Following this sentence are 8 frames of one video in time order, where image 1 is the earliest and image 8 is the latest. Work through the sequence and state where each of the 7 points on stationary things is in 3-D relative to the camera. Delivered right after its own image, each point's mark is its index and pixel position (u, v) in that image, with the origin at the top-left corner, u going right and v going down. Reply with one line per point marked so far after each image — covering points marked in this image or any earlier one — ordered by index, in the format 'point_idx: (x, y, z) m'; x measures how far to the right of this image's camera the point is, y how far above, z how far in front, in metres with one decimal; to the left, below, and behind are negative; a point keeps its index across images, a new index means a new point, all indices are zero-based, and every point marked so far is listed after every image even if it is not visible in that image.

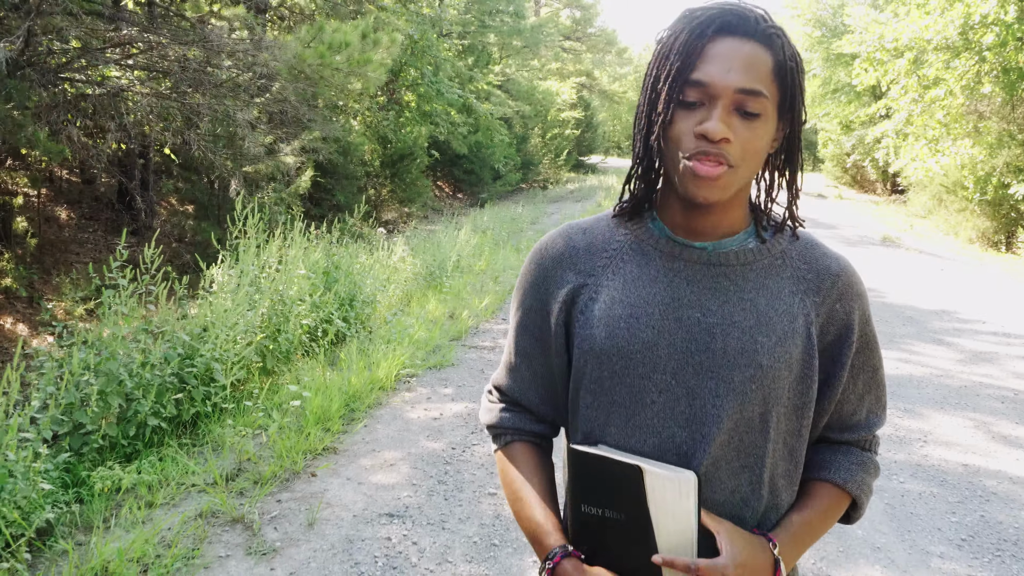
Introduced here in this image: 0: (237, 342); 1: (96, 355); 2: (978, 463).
0: (-1.3, -0.3, +4.5) m
1: (-1.7, -0.3, +3.8) m
2: (+2.0, -0.7, +3.9) m
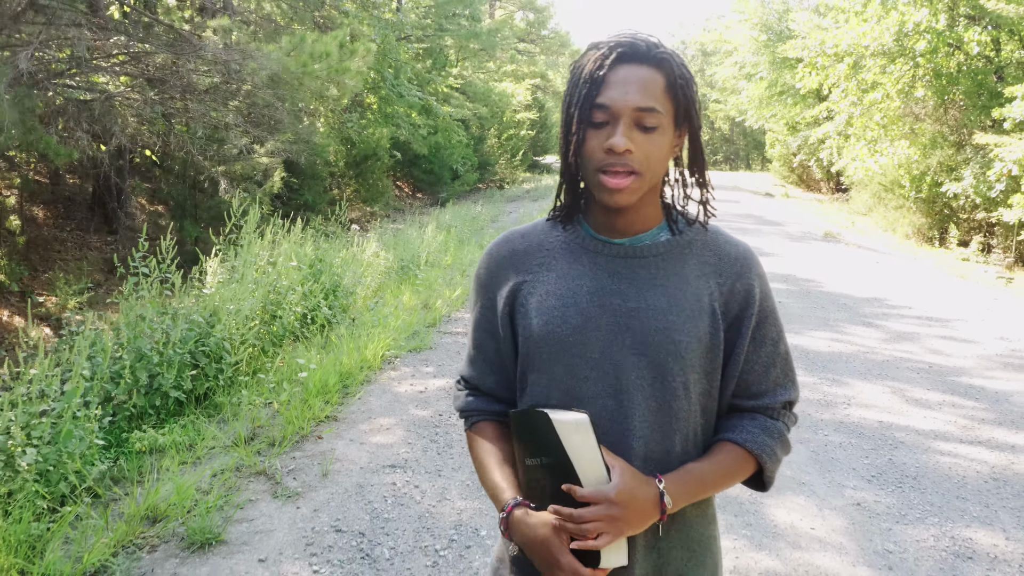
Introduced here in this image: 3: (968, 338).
0: (-1.5, -0.2, +5.0) m
1: (-1.8, -0.2, +4.3) m
2: (+1.9, -0.6, +4.6) m
3: (+3.4, -0.4, +6.8) m
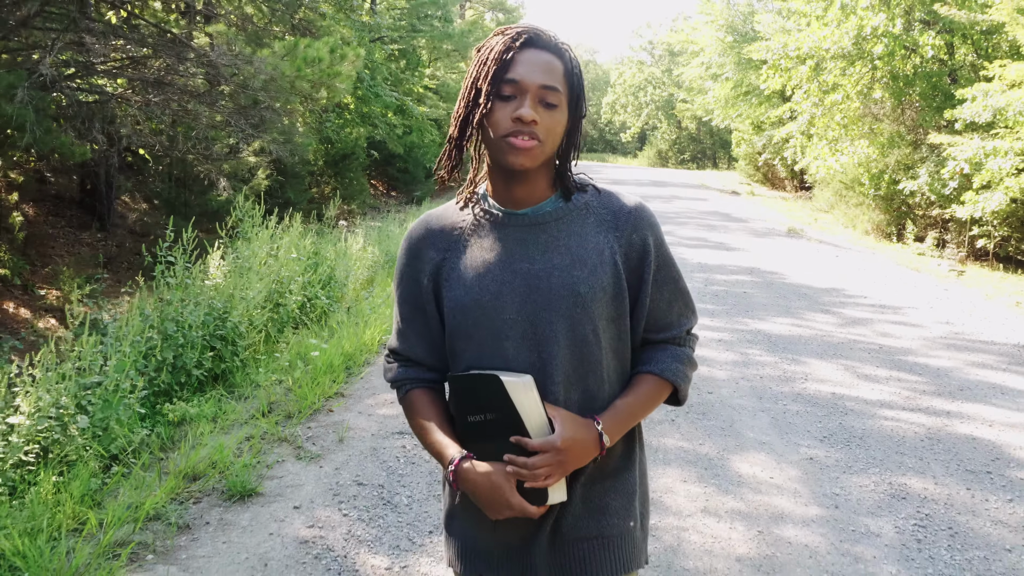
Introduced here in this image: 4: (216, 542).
0: (-1.5, -0.1, +5.5) m
1: (-1.8, -0.2, +4.7) m
2: (+1.8, -0.6, +5.1) m
3: (+3.2, -0.3, +7.4) m
4: (-1.0, -0.9, +3.1) m
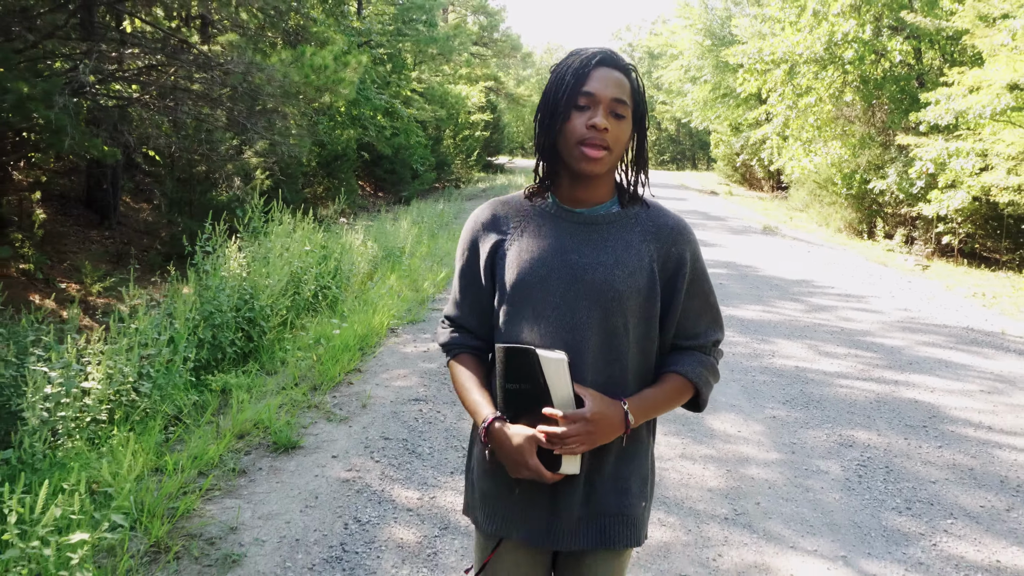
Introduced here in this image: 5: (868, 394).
0: (-1.5, -0.1, +6.0) m
1: (-1.8, -0.1, +5.3) m
2: (+1.8, -0.5, +5.8) m
3: (+3.2, -0.2, +8.0) m
4: (-1.0, -0.8, +3.7) m
5: (+2.0, -0.6, +5.1) m
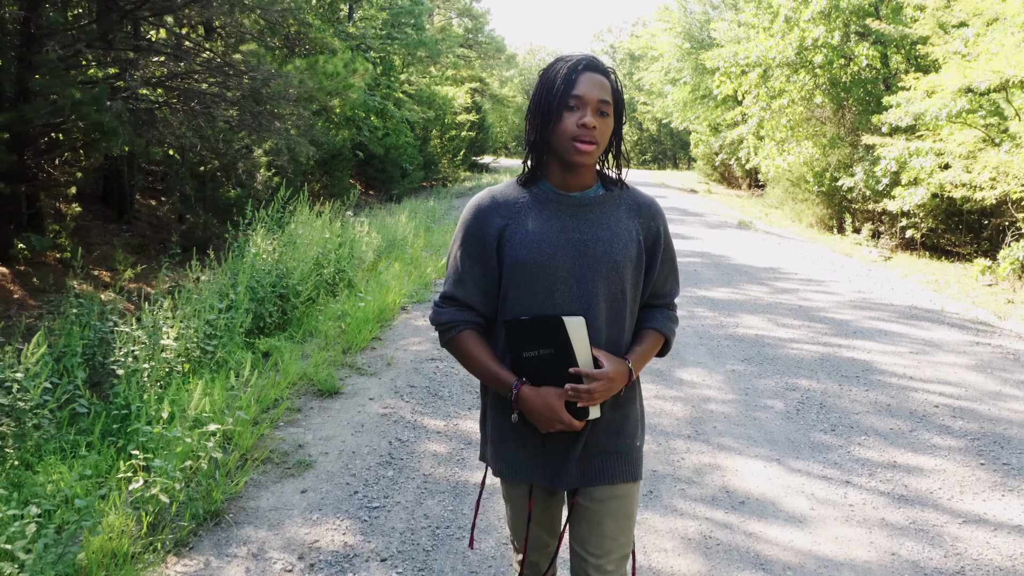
0: (-1.5, +0.1, +6.9) m
1: (-1.8, +0.1, +6.1) m
2: (+1.8, -0.3, +6.7) m
3: (+3.1, 0.0, +9.0) m
4: (-0.9, -0.6, +4.6) m
5: (+2.0, -0.4, +6.0) m
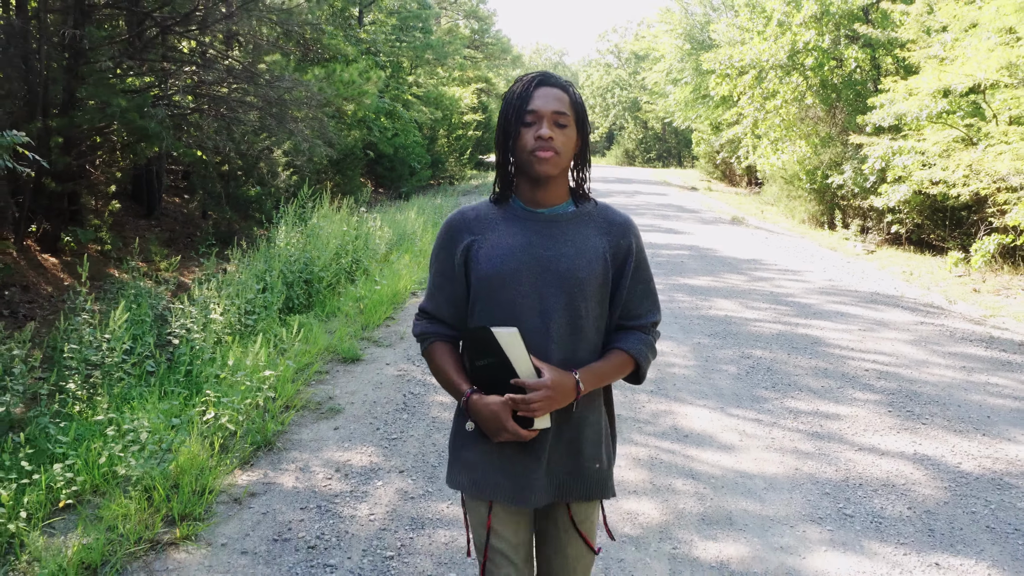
0: (-1.6, +0.2, +7.8) m
1: (-1.9, +0.2, +7.0) m
2: (+1.8, -0.2, +7.5) m
3: (+3.1, +0.1, +9.8) m
4: (-1.0, -0.5, +5.4) m
5: (+2.0, -0.3, +6.9) m
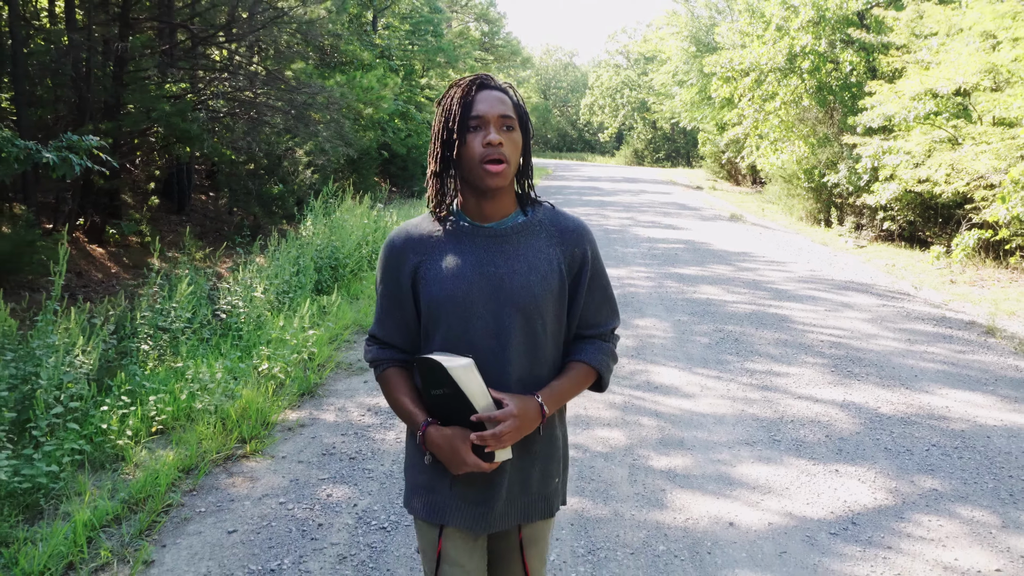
0: (-1.5, +0.3, +8.7) m
1: (-1.8, +0.3, +7.9) m
2: (+1.8, -0.1, +8.4) m
3: (+3.2, +0.2, +10.7) m
4: (-1.0, -0.4, +6.3) m
5: (+2.0, -0.2, +7.7) m
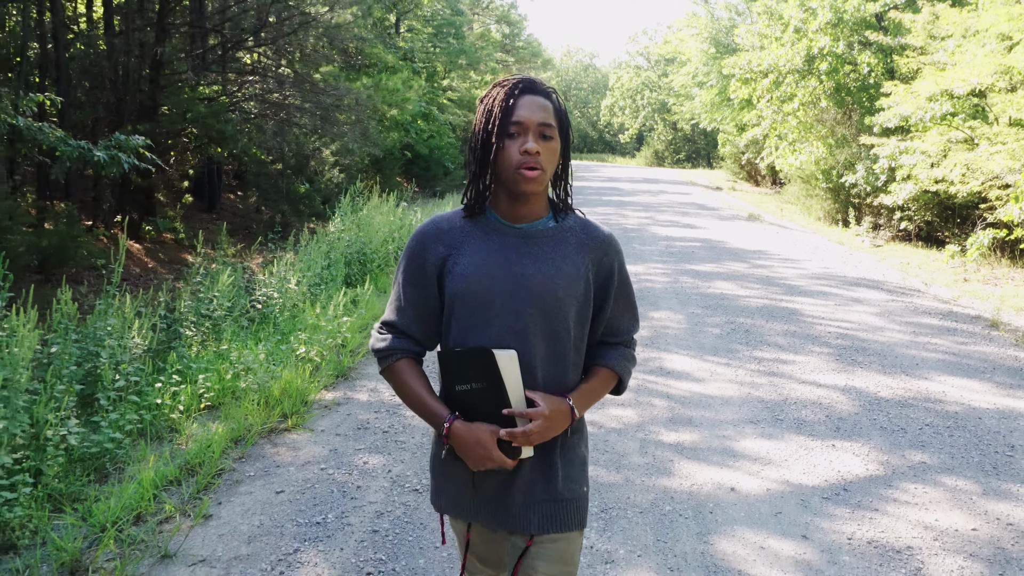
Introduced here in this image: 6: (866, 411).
0: (-1.3, +0.4, +9.0) m
1: (-1.6, +0.4, +8.3) m
2: (+2.0, 0.0, +8.7) m
3: (+3.4, +0.2, +10.9) m
4: (-0.8, -0.3, +6.7) m
5: (+2.2, -0.1, +8.0) m
6: (+1.8, -0.6, +4.7) m
